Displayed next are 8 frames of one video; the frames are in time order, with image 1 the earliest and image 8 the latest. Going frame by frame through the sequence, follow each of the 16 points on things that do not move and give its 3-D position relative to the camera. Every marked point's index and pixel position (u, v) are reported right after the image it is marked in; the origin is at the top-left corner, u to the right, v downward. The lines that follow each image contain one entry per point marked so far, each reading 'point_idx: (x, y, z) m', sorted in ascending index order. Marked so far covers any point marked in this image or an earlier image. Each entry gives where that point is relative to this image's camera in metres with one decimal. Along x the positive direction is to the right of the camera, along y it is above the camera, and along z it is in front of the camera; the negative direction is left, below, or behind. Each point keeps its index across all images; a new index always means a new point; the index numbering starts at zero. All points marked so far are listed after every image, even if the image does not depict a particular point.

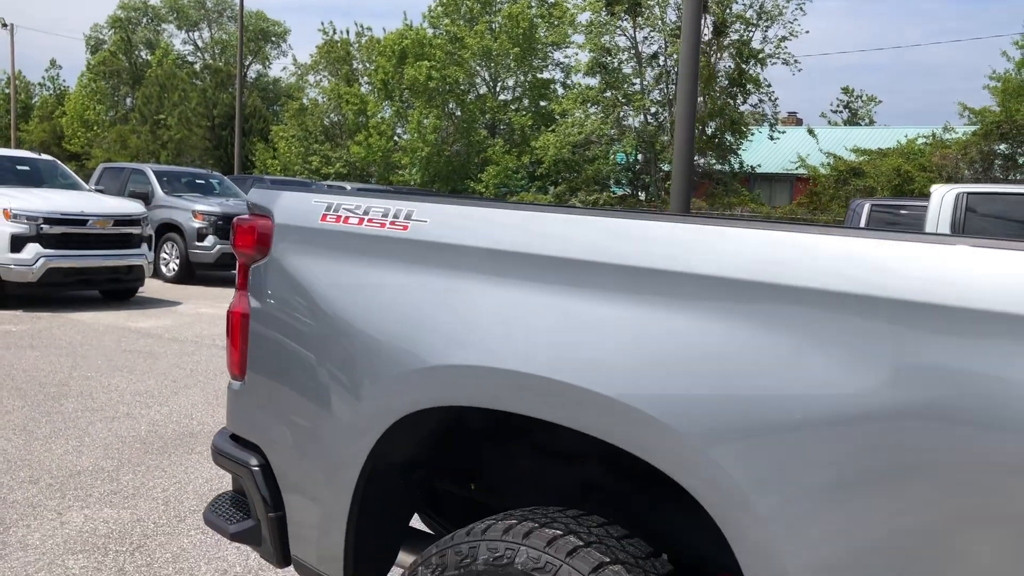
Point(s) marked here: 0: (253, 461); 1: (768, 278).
0: (-0.7, -0.5, +2.3) m
1: (+0.5, 0.0, +1.6) m
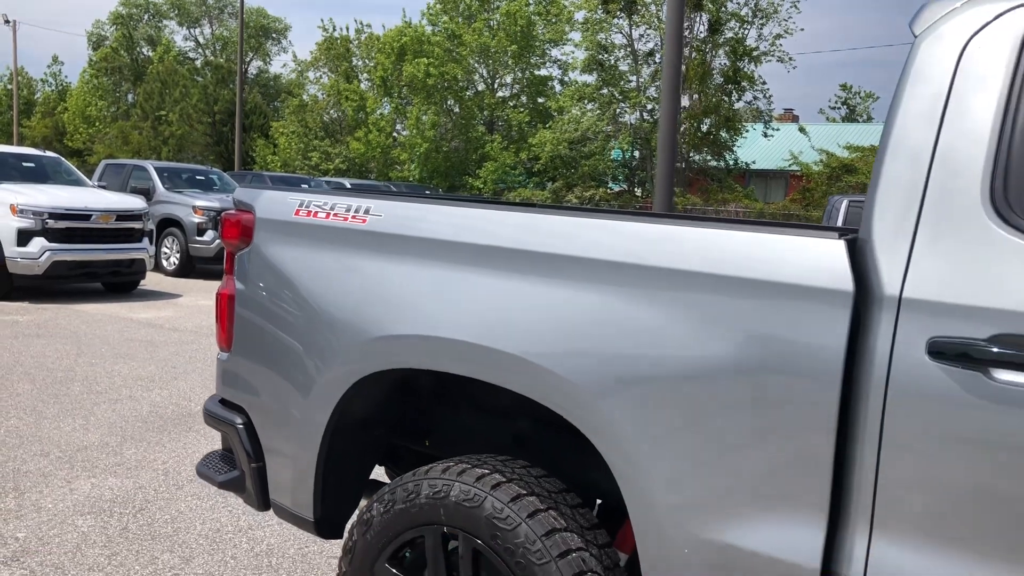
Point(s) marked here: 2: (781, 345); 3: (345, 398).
0: (-0.8, -0.4, +2.7) m
1: (+0.3, +0.1, +2.0) m
2: (+0.5, -0.1, +1.8) m
3: (-0.5, -0.3, +2.4) m
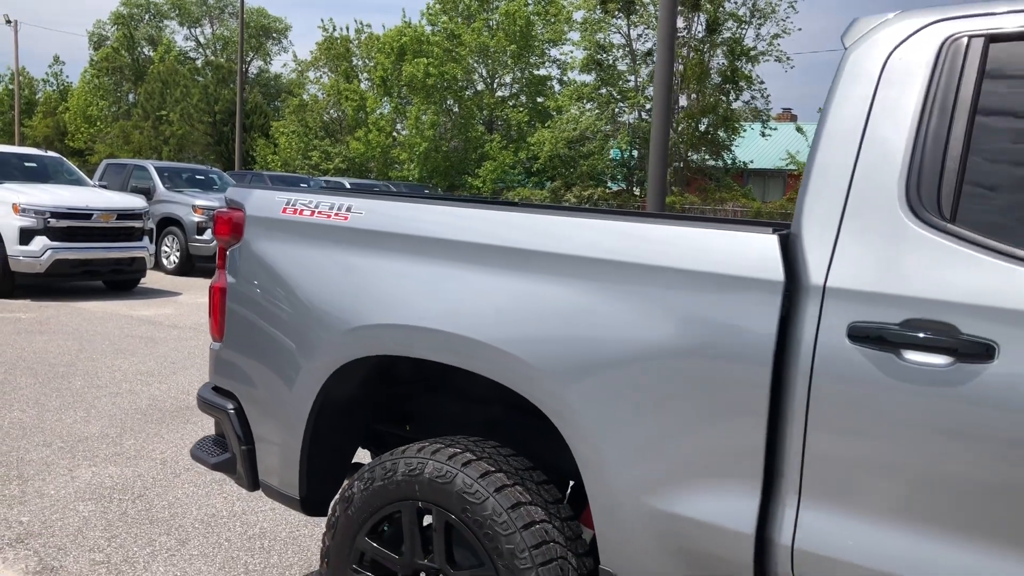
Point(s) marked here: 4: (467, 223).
0: (-0.9, -0.4, +2.9) m
1: (+0.2, +0.1, +2.2) m
2: (+0.5, -0.1, +2.0) m
3: (-0.6, -0.3, +2.6) m
4: (-0.1, +0.2, +2.4) m
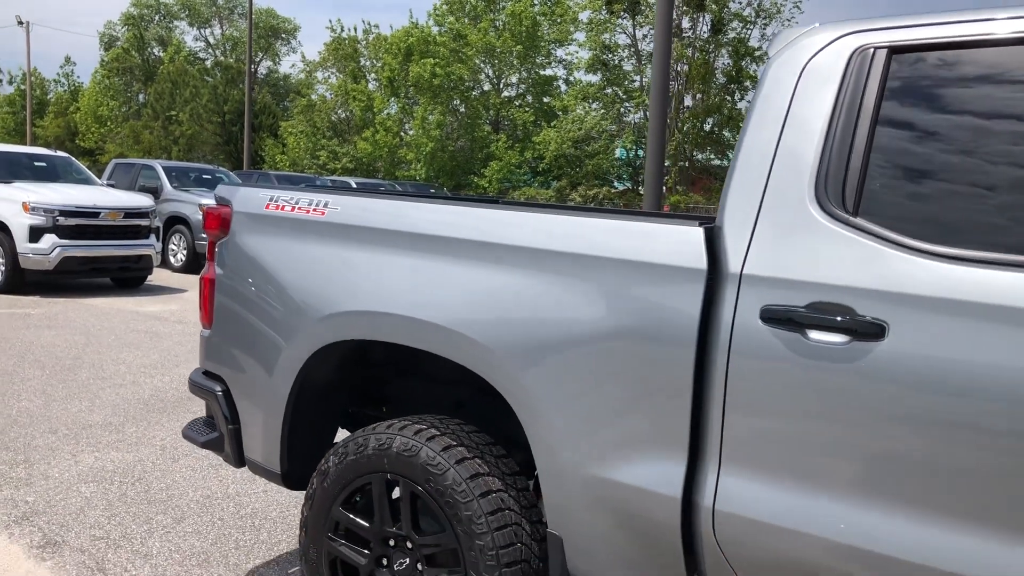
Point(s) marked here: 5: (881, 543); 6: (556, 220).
0: (-1.0, -0.3, +3.1) m
1: (+0.1, +0.1, +2.4) m
2: (+0.3, -0.1, +2.2) m
3: (-0.7, -0.2, +2.8) m
4: (-0.2, +0.2, +2.6) m
5: (+0.8, -0.5, +1.9) m
6: (+0.1, +0.2, +2.4) m
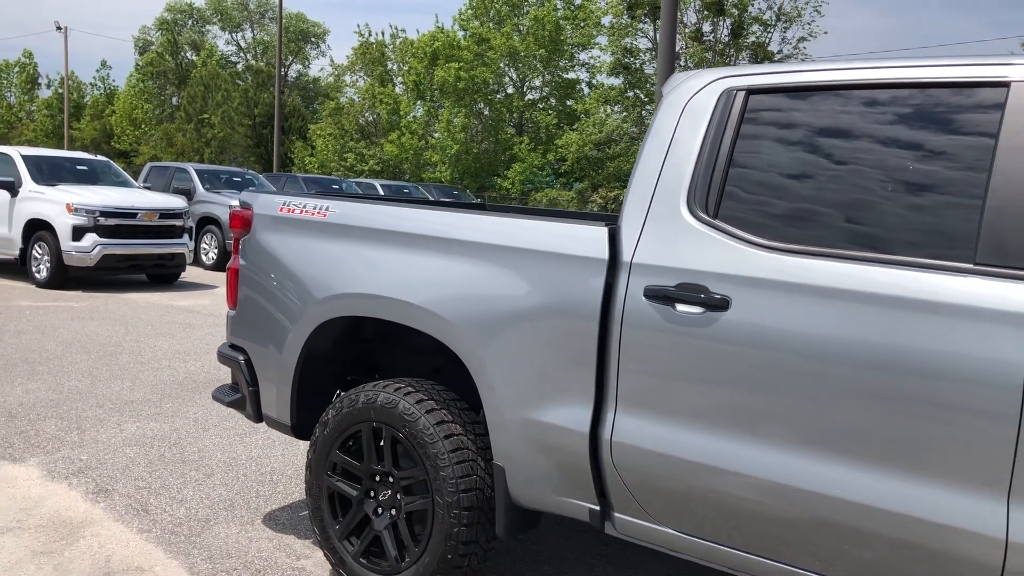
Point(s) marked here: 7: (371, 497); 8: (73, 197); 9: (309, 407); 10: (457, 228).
0: (-1.2, -0.3, +3.8) m
1: (-0.1, +0.2, +3.0) m
2: (+0.2, 0.0, +2.8) m
3: (-0.8, -0.2, +3.5) m
4: (-0.4, +0.3, +3.3) m
5: (+0.7, -0.5, +2.5) m
6: (0.0, +0.2, +3.0) m
7: (-0.5, -0.8, +3.3) m
8: (-5.9, +1.2, +11.7) m
9: (-0.8, -0.5, +3.6) m
10: (-0.2, +0.2, +3.1) m
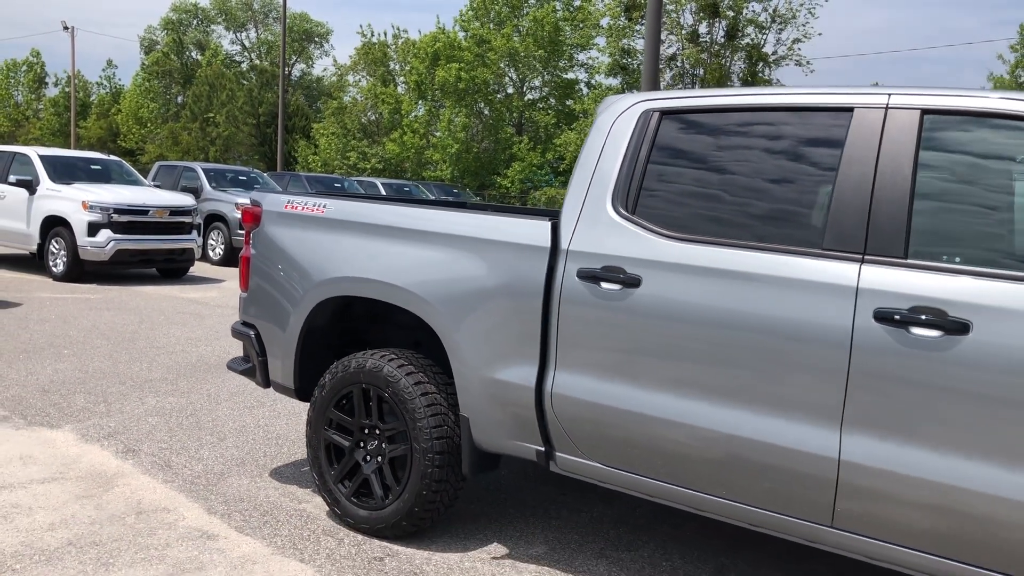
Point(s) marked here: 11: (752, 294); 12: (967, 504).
0: (-1.3, -0.2, +4.4) m
1: (-0.2, +0.2, +3.7) m
2: (0.0, +0.1, +3.5) m
3: (-1.0, -0.1, +4.1) m
4: (-0.5, +0.3, +3.9) m
5: (+0.5, -0.4, +3.2) m
6: (-0.2, +0.3, +3.7) m
7: (-0.7, -0.7, +4.0) m
8: (-6.0, +1.3, +12.4) m
9: (-1.0, -0.4, +4.3) m
10: (-0.3, +0.3, +3.8) m
11: (+0.8, 0.0, +2.9) m
12: (+1.4, -0.6, +2.6) m
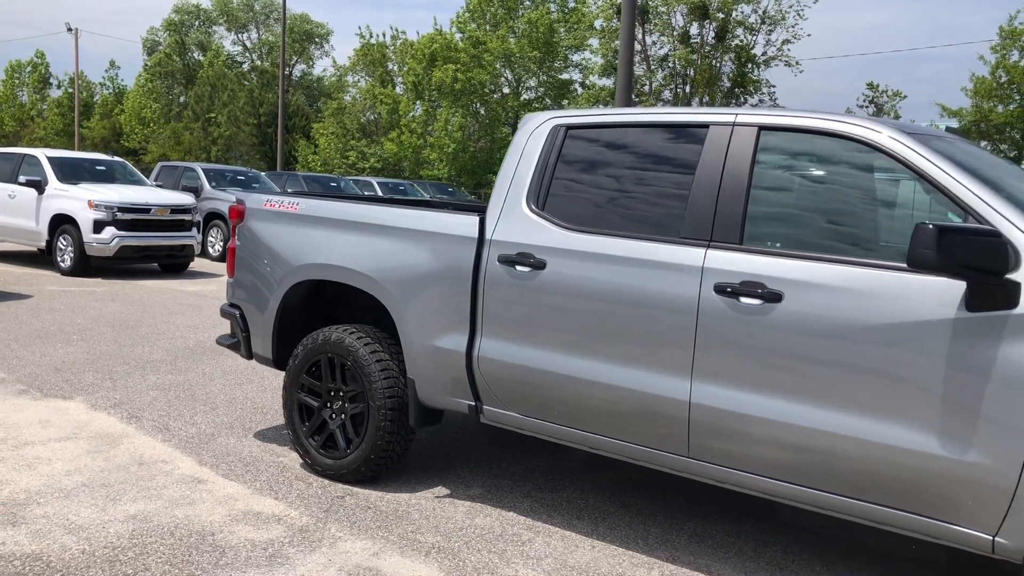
0: (-1.6, -0.1, +5.2) m
1: (-0.5, +0.3, +4.4) m
2: (-0.3, +0.1, +4.2) m
3: (-1.3, 0.0, +4.9) m
4: (-0.8, +0.4, +4.7) m
5: (+0.2, -0.4, +3.9) m
6: (-0.5, +0.4, +4.4) m
7: (-1.0, -0.6, +4.7) m
8: (-6.3, +1.4, +13.1) m
9: (-1.3, -0.3, +5.0) m
10: (-0.7, +0.4, +4.5) m
11: (+0.5, +0.1, +3.7) m
12: (+1.1, -0.6, +3.3) m
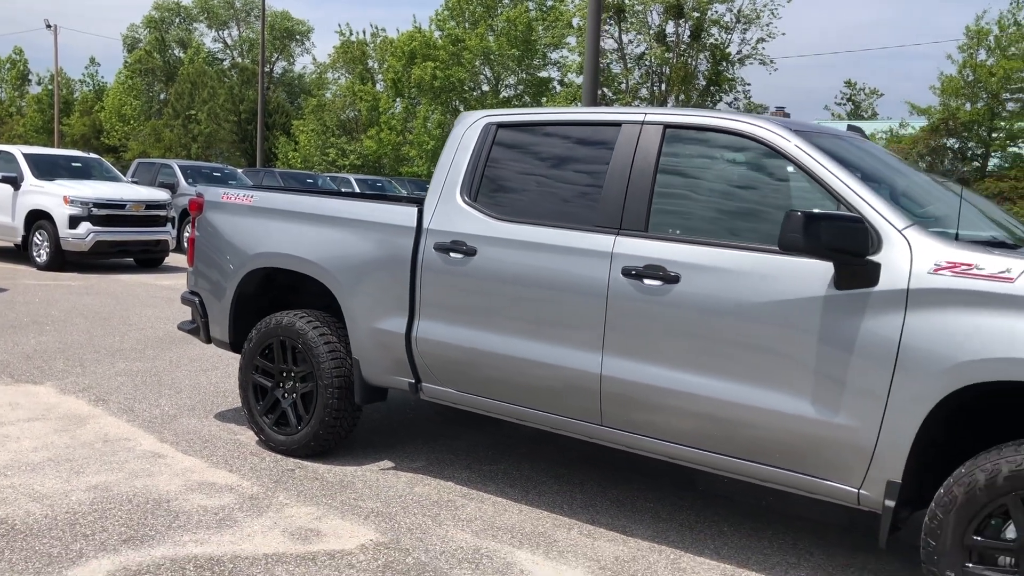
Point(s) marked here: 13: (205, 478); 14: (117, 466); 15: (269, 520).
0: (-2.0, -0.1, +5.5) m
1: (-0.9, +0.4, +4.7) m
2: (-0.6, +0.2, +4.5) m
3: (-1.6, 0.0, +5.2) m
4: (-1.2, +0.5, +5.0) m
5: (-0.1, -0.3, +4.2) m
6: (-0.8, +0.5, +4.8) m
7: (-1.3, -0.6, +5.0) m
8: (-6.7, +1.5, +13.3) m
9: (-1.6, -0.3, +5.4) m
10: (-1.0, +0.4, +4.8) m
11: (+0.2, +0.1, +4.0) m
12: (+0.7, -0.5, +3.7) m
13: (-1.6, -1.0, +4.6) m
14: (-2.1, -1.0, +4.7) m
15: (-1.1, -1.1, +4.1) m
